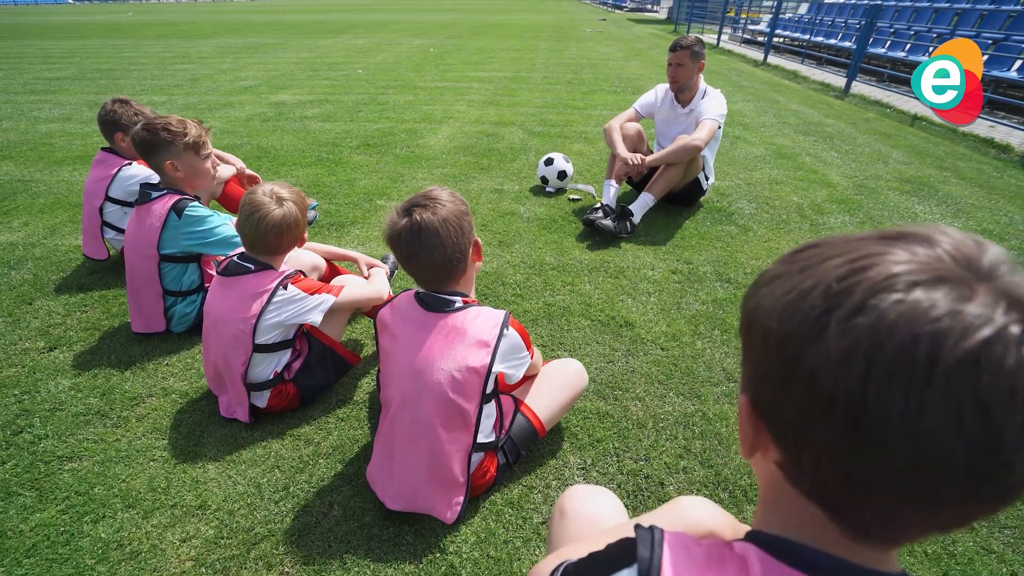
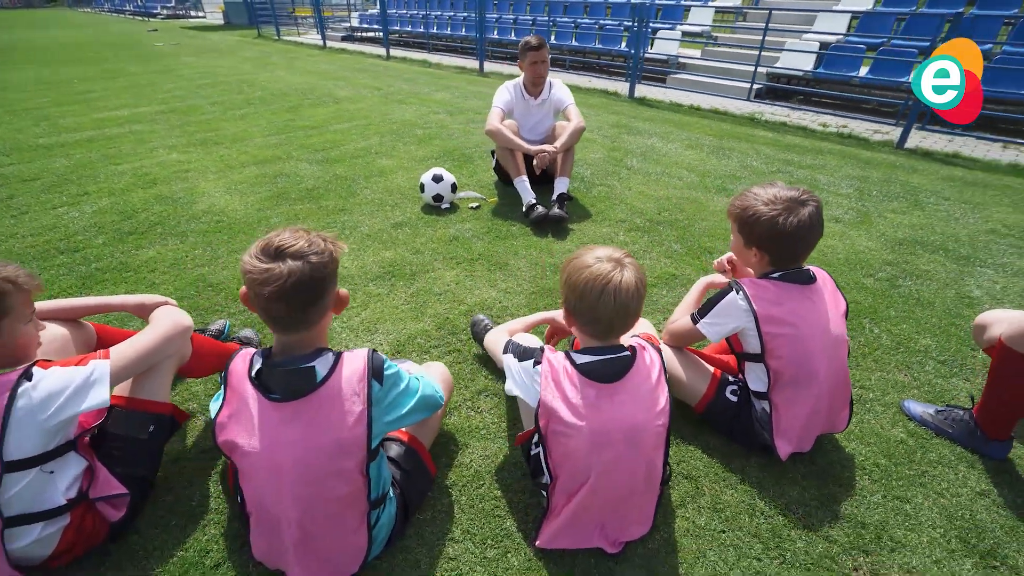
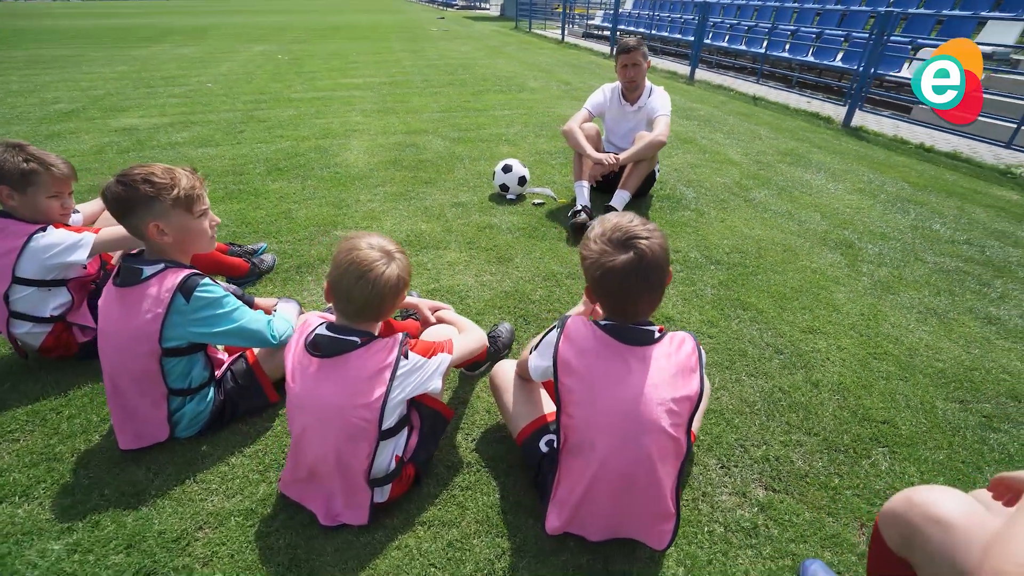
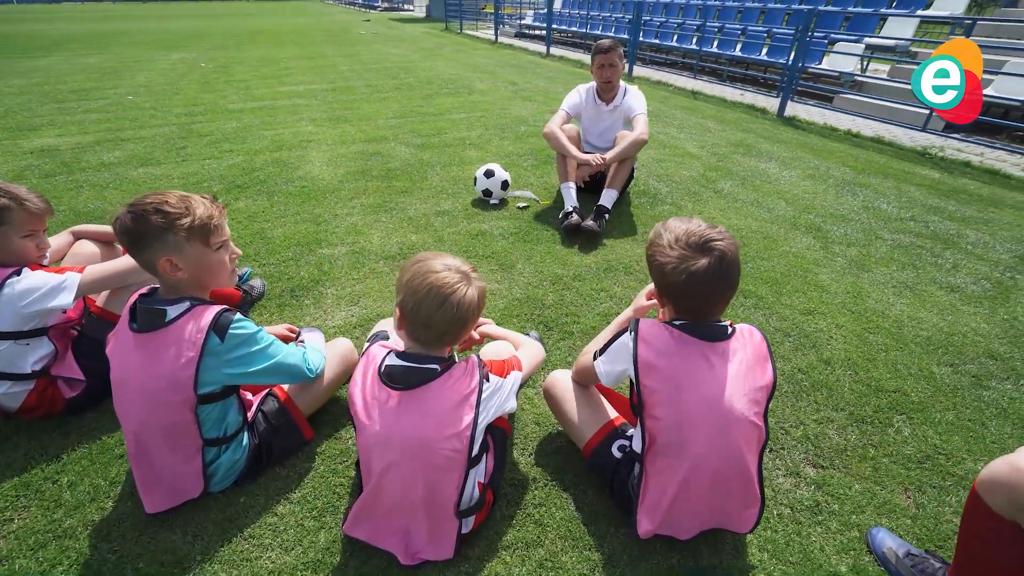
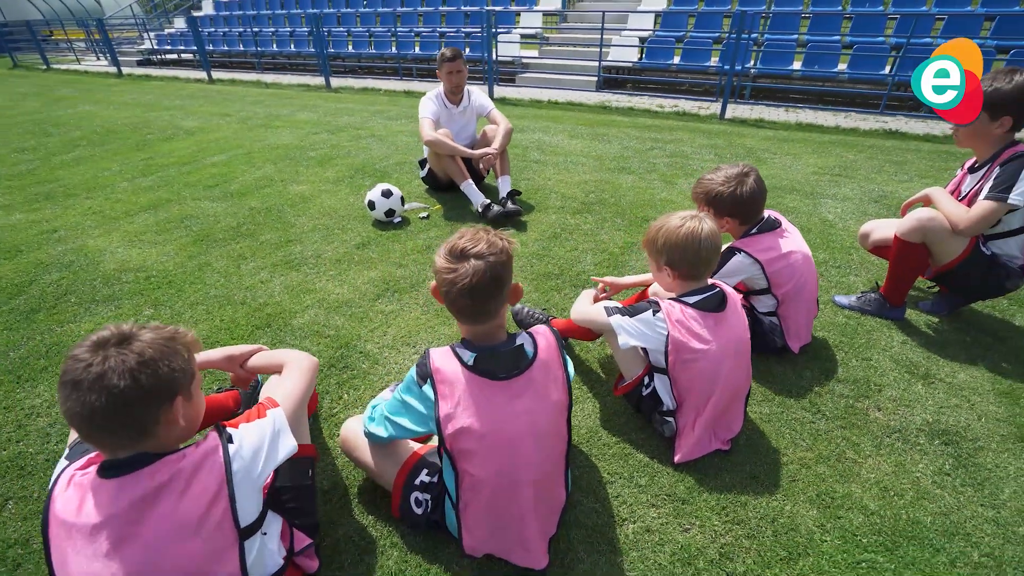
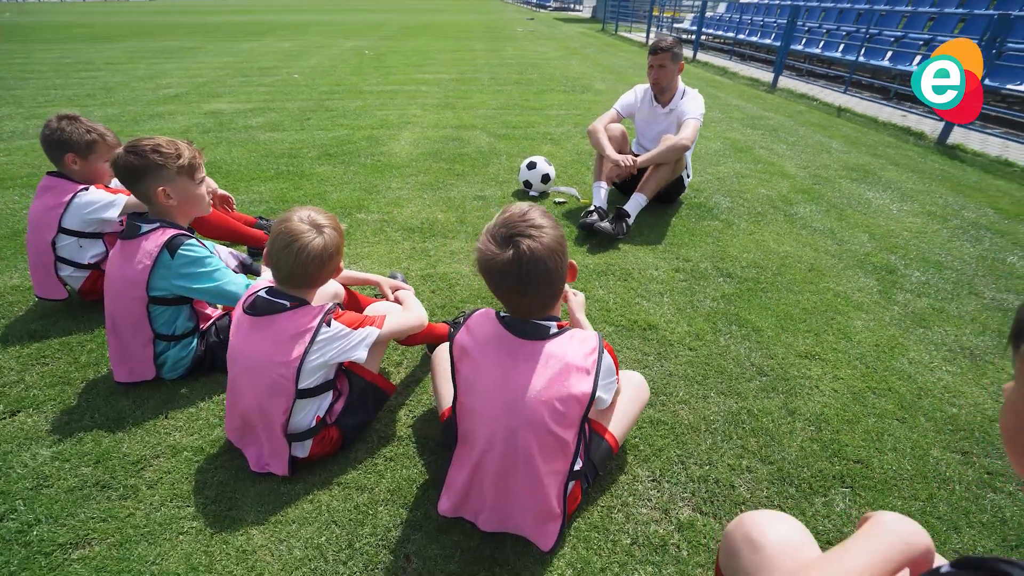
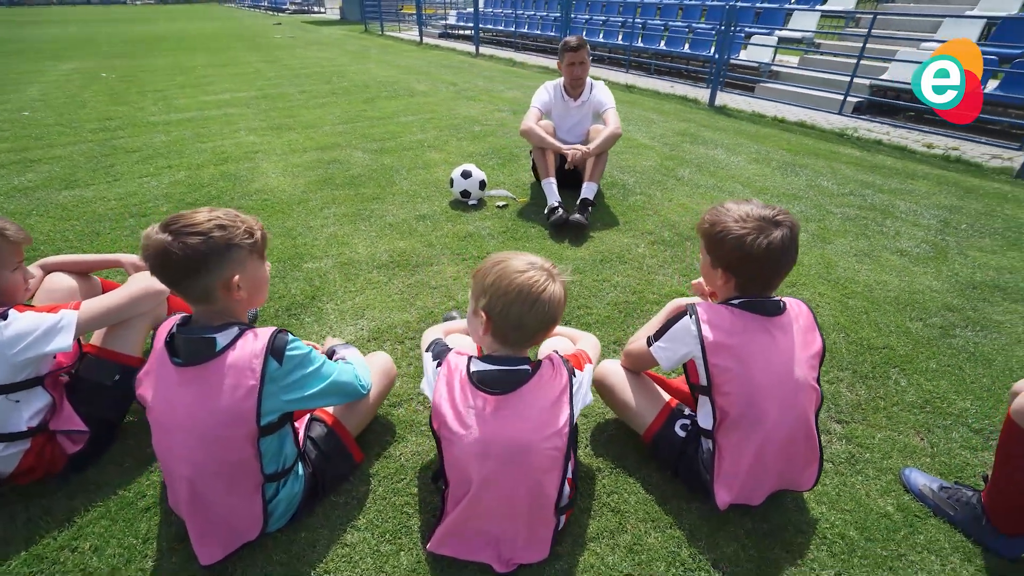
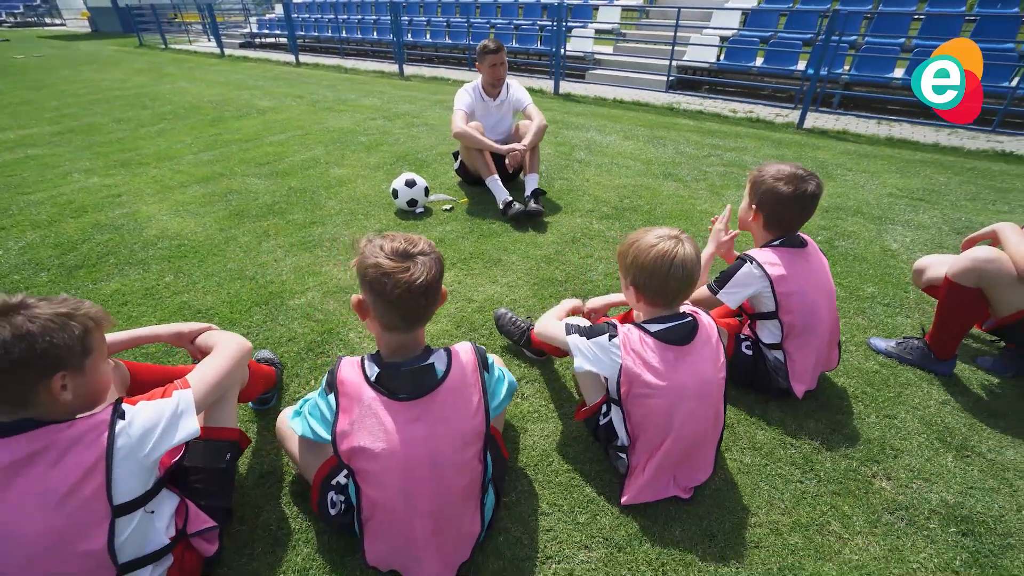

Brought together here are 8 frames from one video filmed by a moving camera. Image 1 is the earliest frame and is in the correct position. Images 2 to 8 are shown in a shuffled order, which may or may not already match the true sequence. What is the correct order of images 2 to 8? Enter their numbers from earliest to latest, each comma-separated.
6, 3, 4, 7, 2, 8, 5
